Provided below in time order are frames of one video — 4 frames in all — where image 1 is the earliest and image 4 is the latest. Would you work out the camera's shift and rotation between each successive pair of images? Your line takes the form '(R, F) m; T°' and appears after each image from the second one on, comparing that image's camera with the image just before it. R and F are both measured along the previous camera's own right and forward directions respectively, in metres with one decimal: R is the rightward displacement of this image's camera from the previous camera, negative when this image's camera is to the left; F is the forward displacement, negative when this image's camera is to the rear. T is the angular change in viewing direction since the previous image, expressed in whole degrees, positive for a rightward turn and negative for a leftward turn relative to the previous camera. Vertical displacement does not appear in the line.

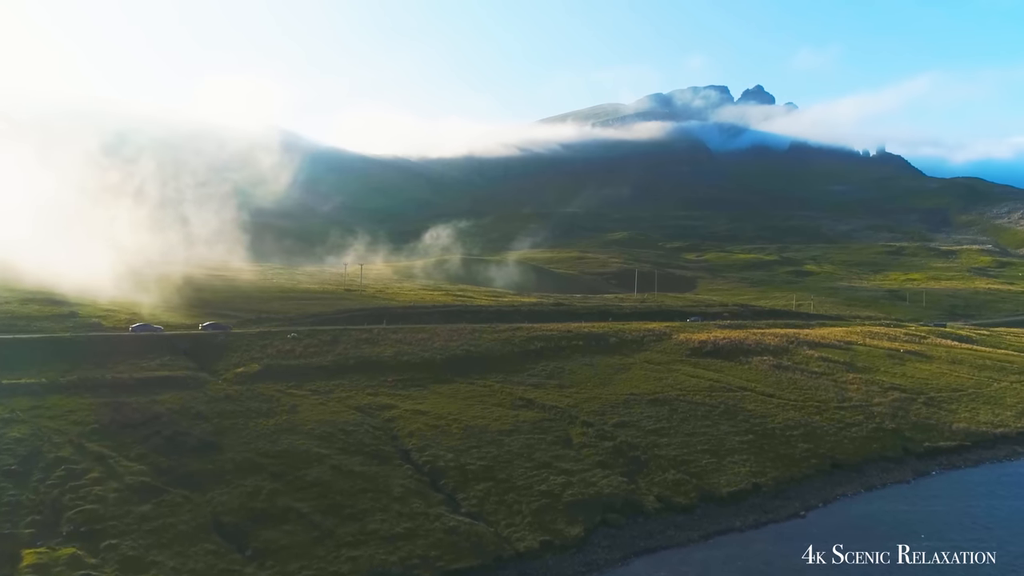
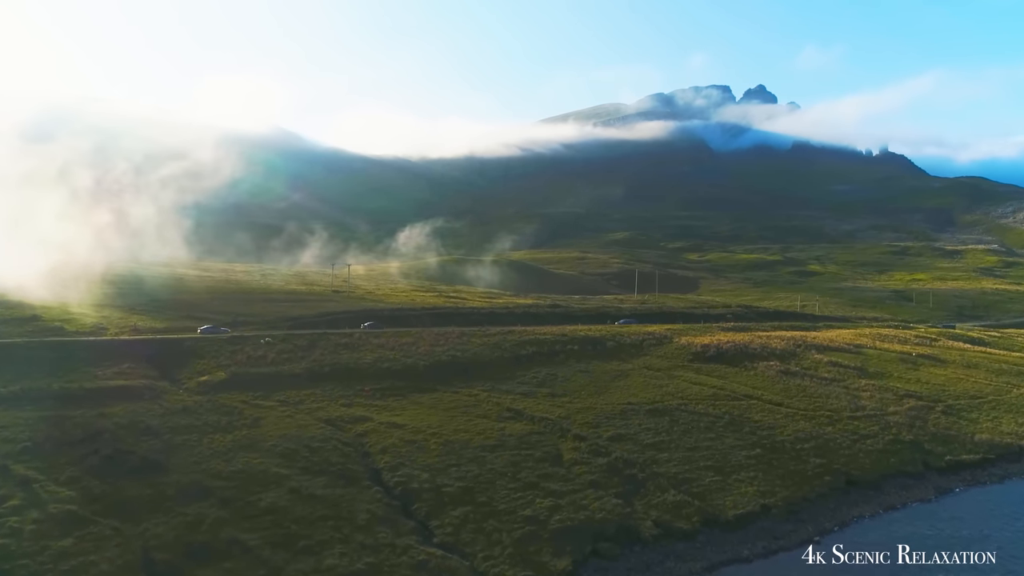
(+1.5, +5.7) m; 0°
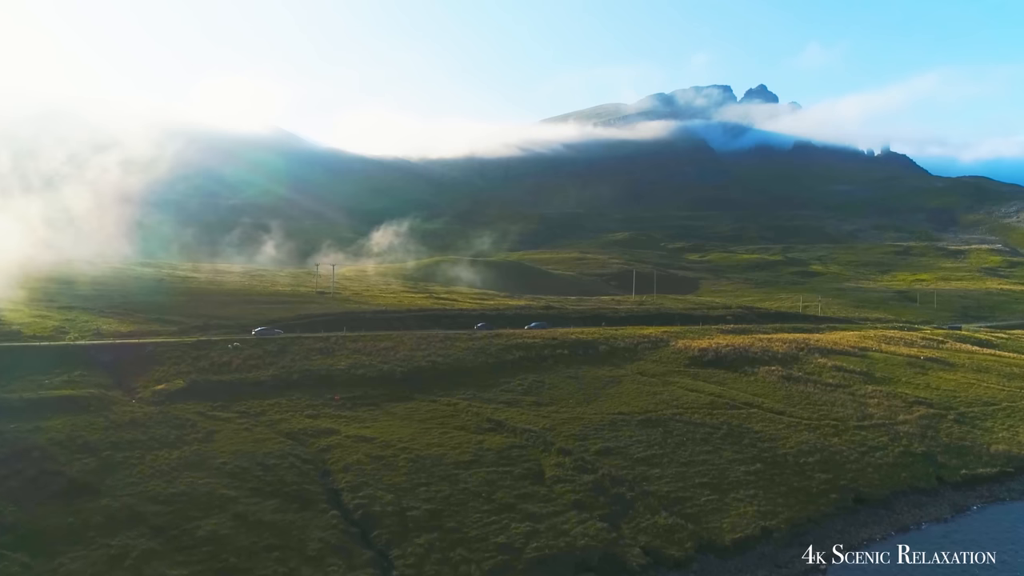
(+1.8, +5.0) m; 0°
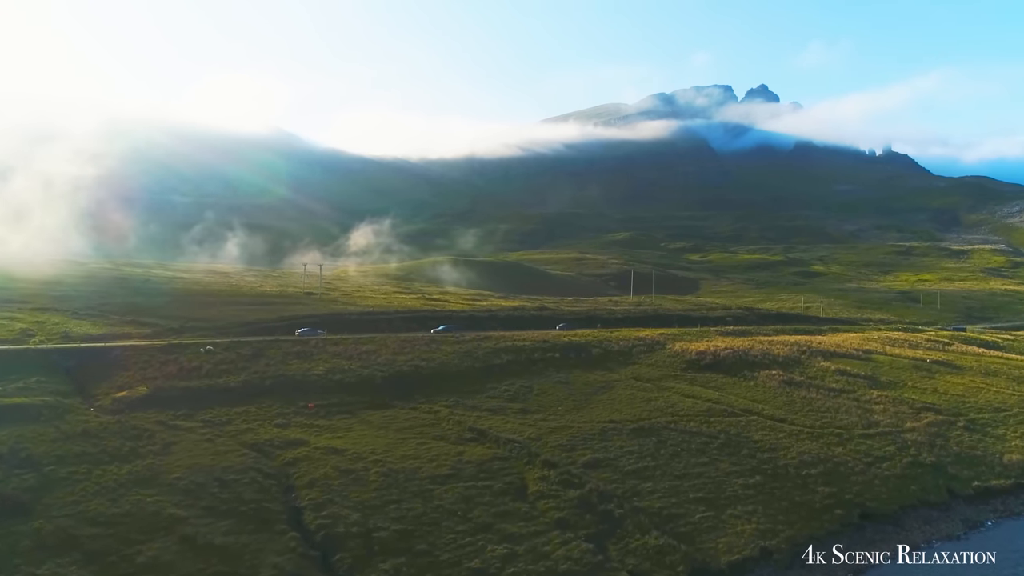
(+1.5, +3.8) m; 0°
